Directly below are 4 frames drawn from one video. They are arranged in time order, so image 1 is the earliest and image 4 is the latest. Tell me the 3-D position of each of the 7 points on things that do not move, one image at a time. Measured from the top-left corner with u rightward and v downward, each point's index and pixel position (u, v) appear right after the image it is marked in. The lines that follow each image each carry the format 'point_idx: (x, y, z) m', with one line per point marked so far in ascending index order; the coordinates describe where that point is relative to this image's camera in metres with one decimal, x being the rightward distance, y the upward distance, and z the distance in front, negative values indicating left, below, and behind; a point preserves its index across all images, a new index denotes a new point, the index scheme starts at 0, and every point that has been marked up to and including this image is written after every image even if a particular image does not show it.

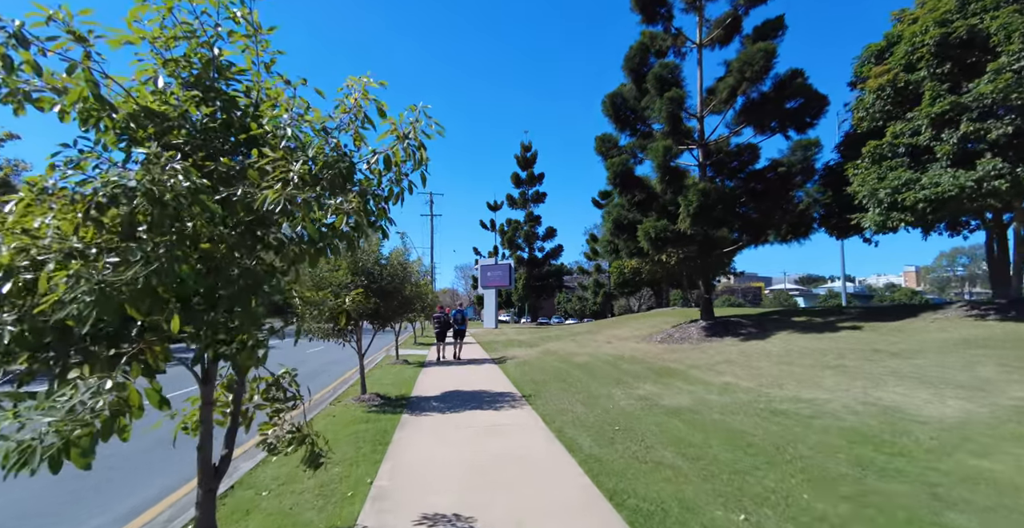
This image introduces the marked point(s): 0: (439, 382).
0: (-1.9, -3.1, +12.8) m
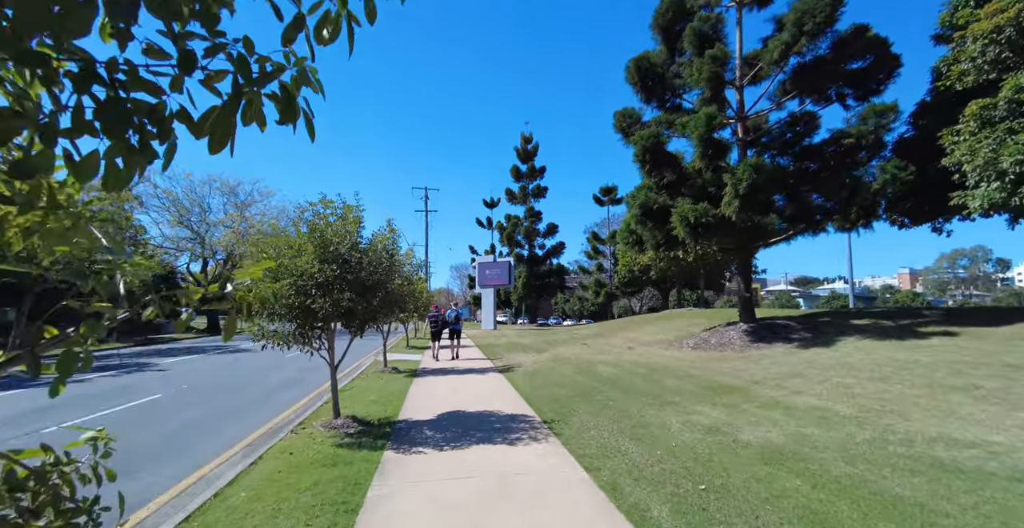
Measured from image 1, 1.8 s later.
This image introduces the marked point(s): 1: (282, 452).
0: (-1.6, -2.9, +10.5) m
1: (-3.1, -2.6, +6.7) m
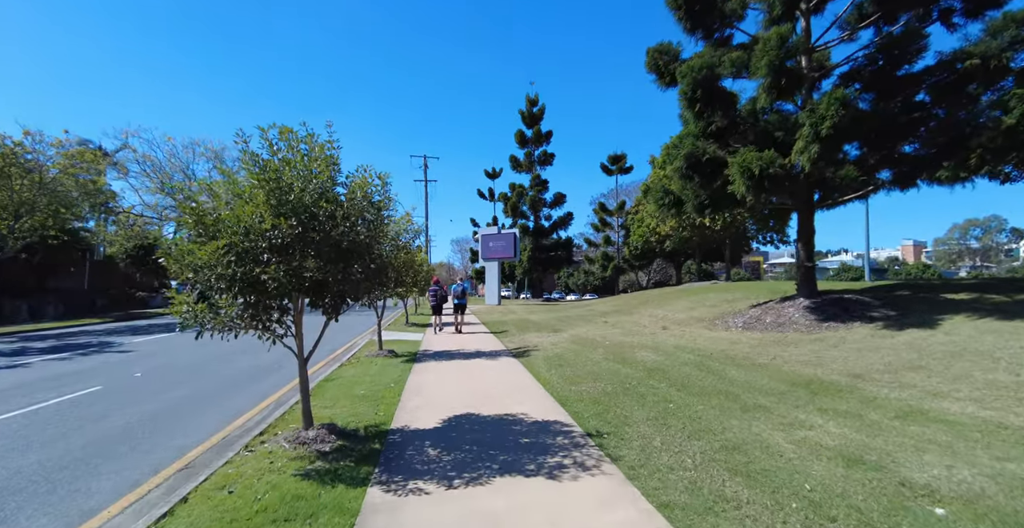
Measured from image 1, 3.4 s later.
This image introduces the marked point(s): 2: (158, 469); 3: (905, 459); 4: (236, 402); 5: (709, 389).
0: (-1.2, -2.2, +8.4) m
1: (-2.8, -2.1, +4.6) m
2: (-4.0, -2.3, +5.5) m
3: (+3.3, -1.7, +4.0) m
4: (-4.8, -2.4, +8.5) m
5: (+2.9, -1.8, +7.1) m
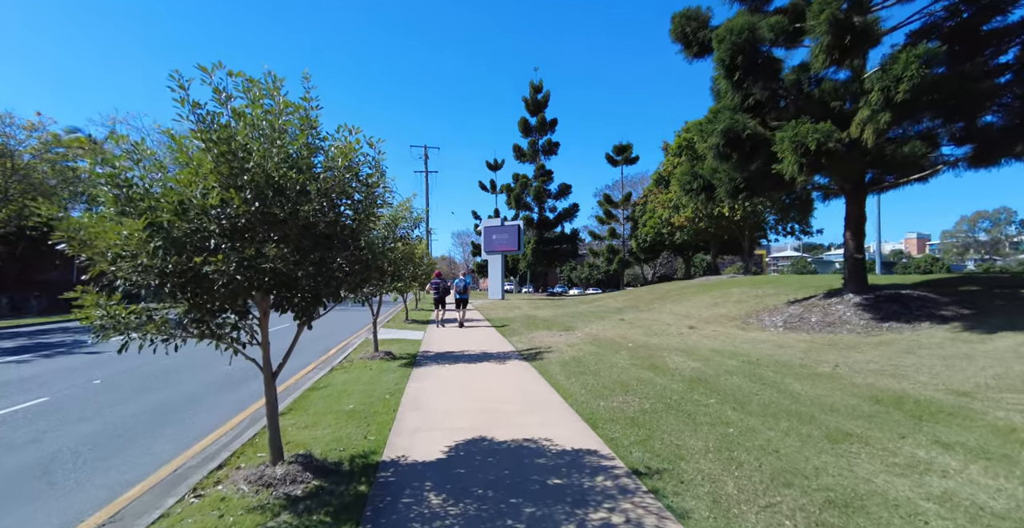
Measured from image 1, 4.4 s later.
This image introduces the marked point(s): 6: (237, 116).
0: (-1.0, -2.1, +7.1) m
1: (-2.5, -2.0, +3.3) m
2: (-3.7, -2.2, +4.2) m
3: (+3.5, -1.6, +2.7) m
4: (-4.5, -2.3, +7.2) m
5: (+3.1, -1.7, +5.8) m
6: (-2.4, +1.3, +4.2) m
